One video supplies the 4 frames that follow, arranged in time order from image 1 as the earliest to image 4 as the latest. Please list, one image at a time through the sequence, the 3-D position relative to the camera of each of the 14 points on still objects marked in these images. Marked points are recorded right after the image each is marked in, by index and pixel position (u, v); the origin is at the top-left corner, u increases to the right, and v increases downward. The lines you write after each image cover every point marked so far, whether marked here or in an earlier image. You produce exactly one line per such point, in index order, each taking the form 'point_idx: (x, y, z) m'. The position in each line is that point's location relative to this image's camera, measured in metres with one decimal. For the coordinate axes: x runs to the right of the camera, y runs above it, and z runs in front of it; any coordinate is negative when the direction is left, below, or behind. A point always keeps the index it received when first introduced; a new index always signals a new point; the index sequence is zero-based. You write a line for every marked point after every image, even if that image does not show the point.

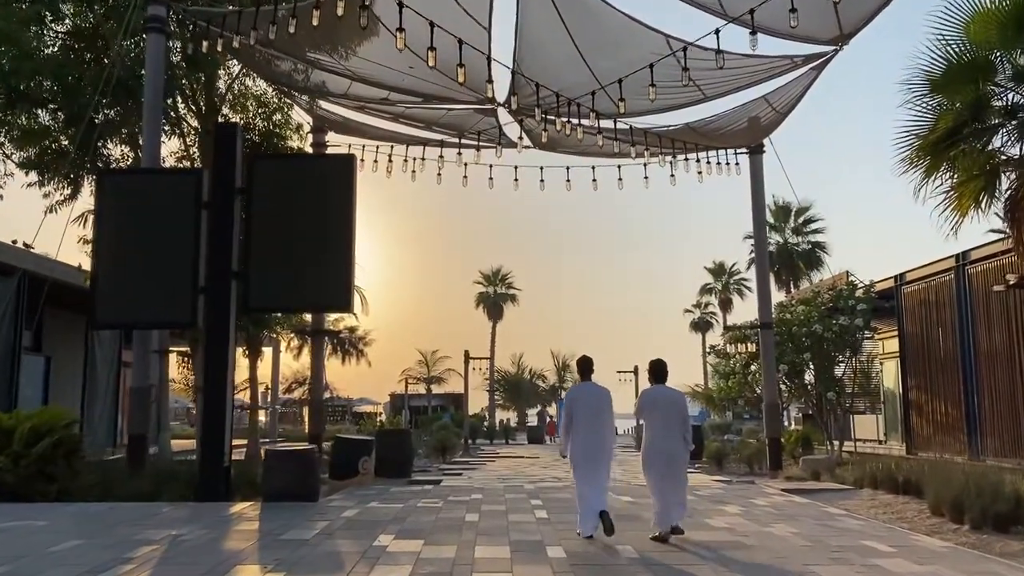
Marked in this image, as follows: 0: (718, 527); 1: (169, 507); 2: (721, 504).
0: (+2.4, -2.7, +9.8) m
1: (-4.5, -2.9, +11.2) m
2: (+2.9, -3.0, +11.7) m
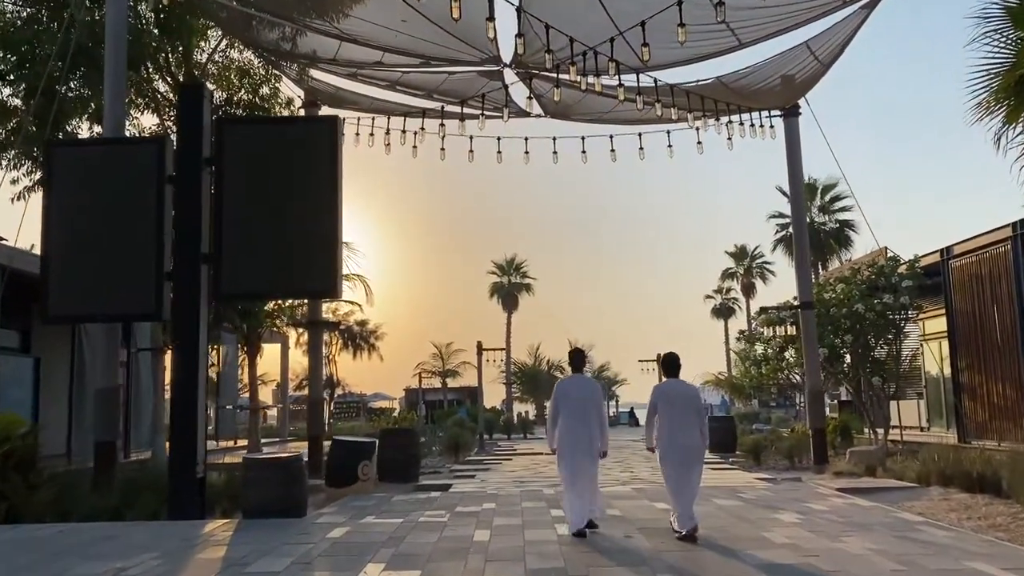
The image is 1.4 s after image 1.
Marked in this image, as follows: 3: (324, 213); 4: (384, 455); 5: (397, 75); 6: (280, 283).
0: (+2.5, -2.4, +8.1) m
1: (-4.3, -2.7, +9.6) m
2: (+3.1, -2.6, +10.1) m
3: (-2.3, +0.9, +10.7) m
4: (-2.3, -3.0, +15.2) m
5: (-2.2, +4.0, +16.3) m
6: (-2.8, +0.1, +10.6) m
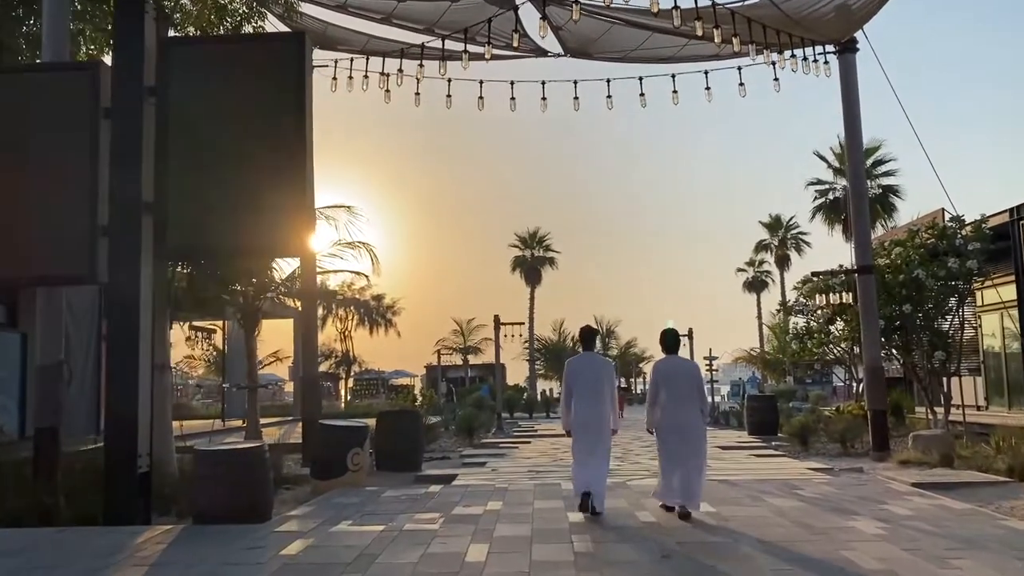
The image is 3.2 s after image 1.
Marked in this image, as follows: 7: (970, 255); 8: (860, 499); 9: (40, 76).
0: (+2.5, -2.0, +6.1) m
1: (-4.2, -2.3, +7.8) m
2: (+3.1, -2.2, +8.1) m
3: (-2.3, +1.4, +8.7) m
4: (-2.0, -2.4, +13.4) m
5: (-1.9, +4.6, +14.3) m
6: (-2.8, +0.5, +8.7) m
7: (+9.8, +0.7, +18.4) m
8: (+3.7, -2.3, +9.2) m
9: (-4.8, +2.1, +8.9) m
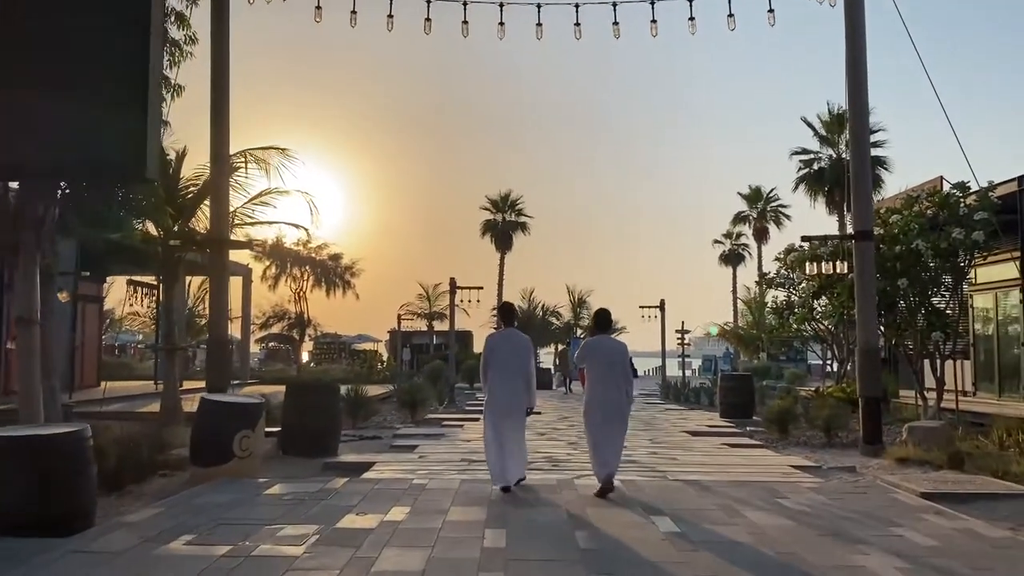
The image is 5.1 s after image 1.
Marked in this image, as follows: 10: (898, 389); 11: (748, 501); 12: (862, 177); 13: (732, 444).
0: (+1.9, -1.7, +4.2) m
1: (-4.9, -1.7, +5.7) m
2: (+2.4, -1.8, +6.1) m
3: (-2.9, +1.9, +6.5) m
4: (-2.9, -1.7, +11.3) m
5: (-2.6, +5.3, +12.0) m
6: (-3.4, +1.0, +6.5) m
7: (+8.9, +1.2, +16.5) m
8: (+3.0, -1.9, +7.3) m
9: (-5.4, +2.7, +6.5) m
10: (+9.0, -2.4, +19.9) m
11: (+2.2, -2.0, +7.9) m
12: (+5.2, +1.7, +12.9) m
13: (+3.4, -2.4, +13.3) m
